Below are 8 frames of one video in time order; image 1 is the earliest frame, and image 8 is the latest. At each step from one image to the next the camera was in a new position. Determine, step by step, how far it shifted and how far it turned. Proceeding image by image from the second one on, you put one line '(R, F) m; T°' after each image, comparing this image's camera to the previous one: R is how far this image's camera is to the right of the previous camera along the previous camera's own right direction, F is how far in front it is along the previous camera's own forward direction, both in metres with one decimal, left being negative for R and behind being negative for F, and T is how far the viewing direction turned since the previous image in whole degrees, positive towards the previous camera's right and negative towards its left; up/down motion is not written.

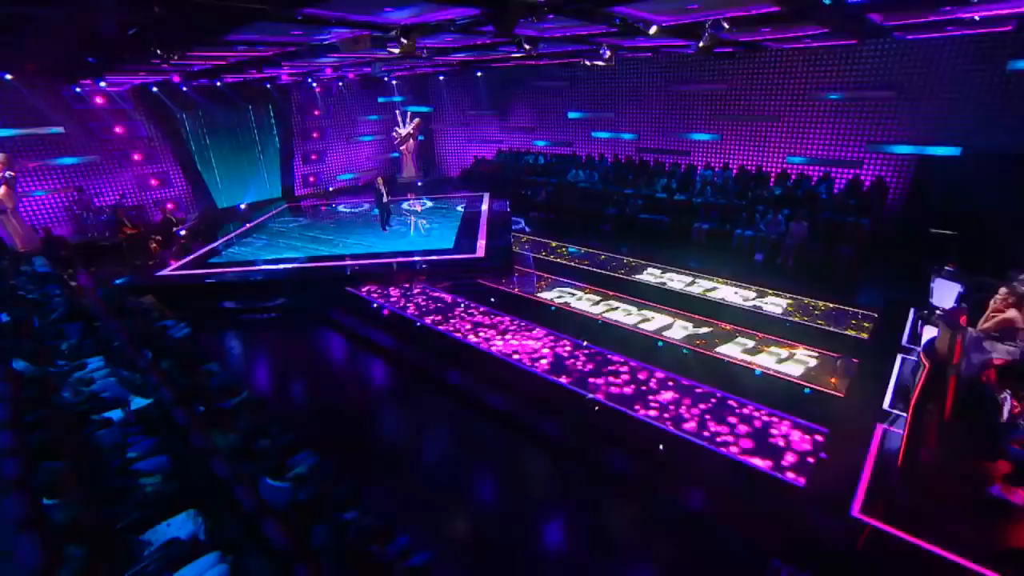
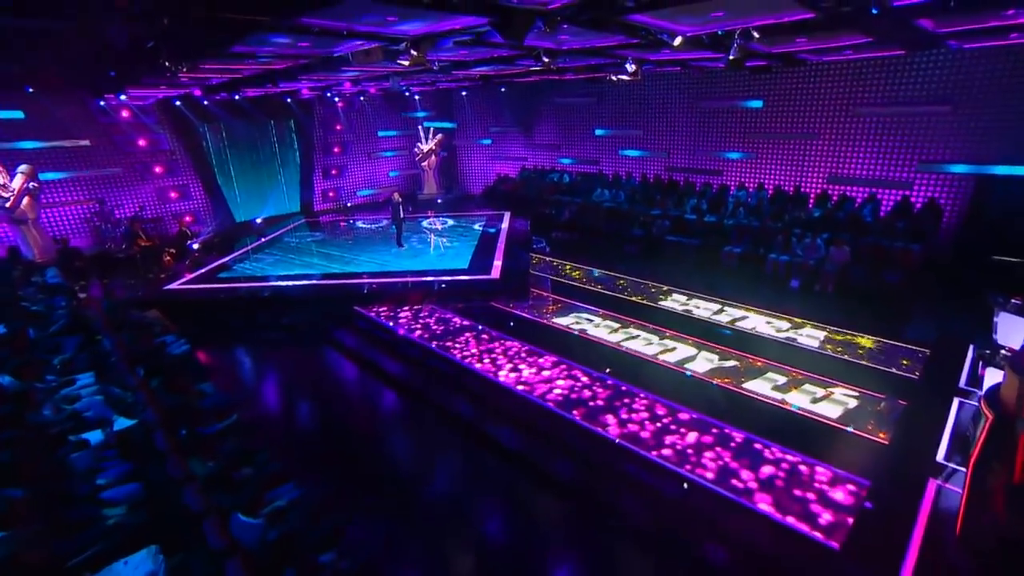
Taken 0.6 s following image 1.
(+0.3, +0.4) m; -4°
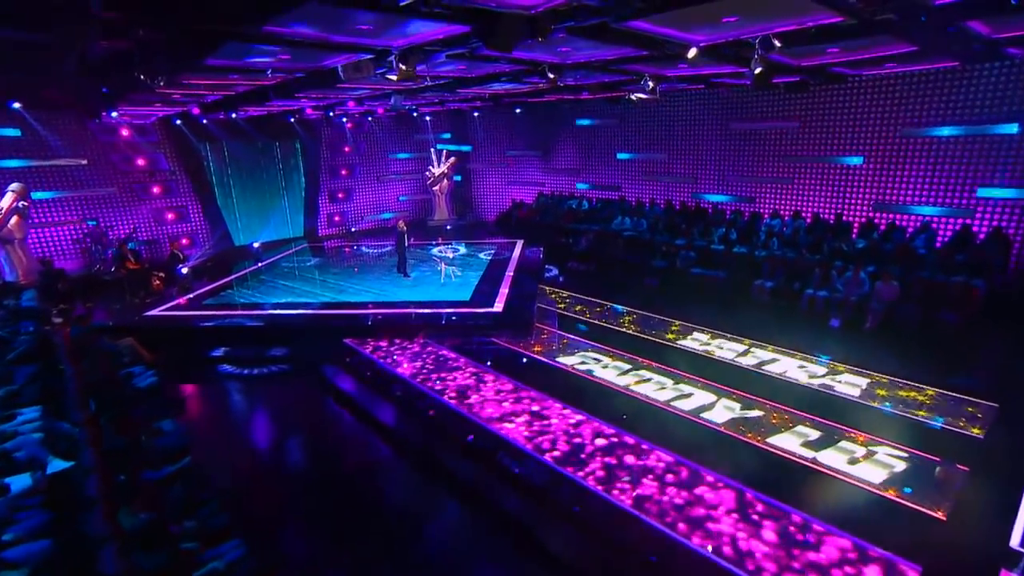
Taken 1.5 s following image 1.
(+0.4, +0.7) m; -4°
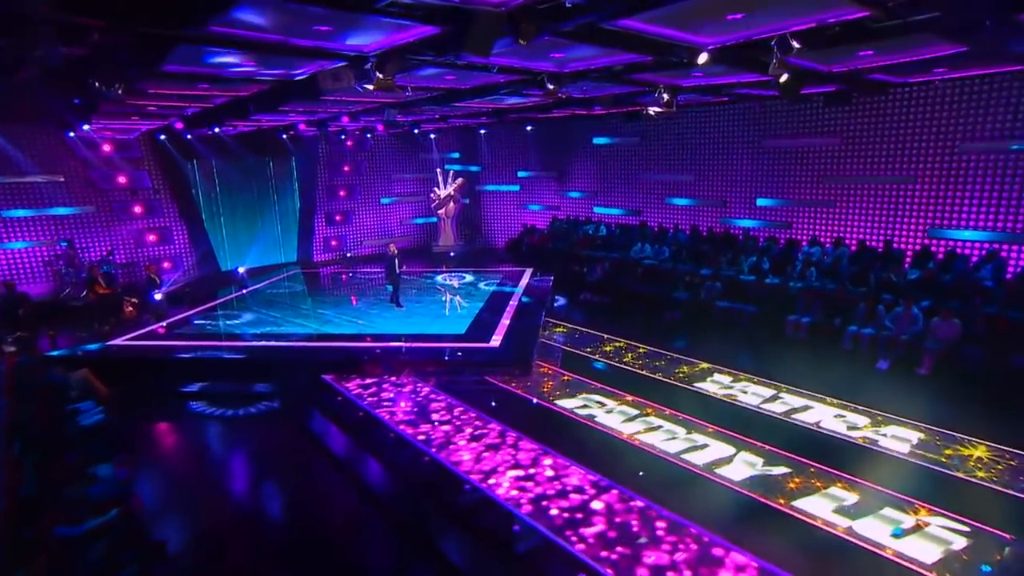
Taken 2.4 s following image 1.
(+0.4, +0.8) m; -3°
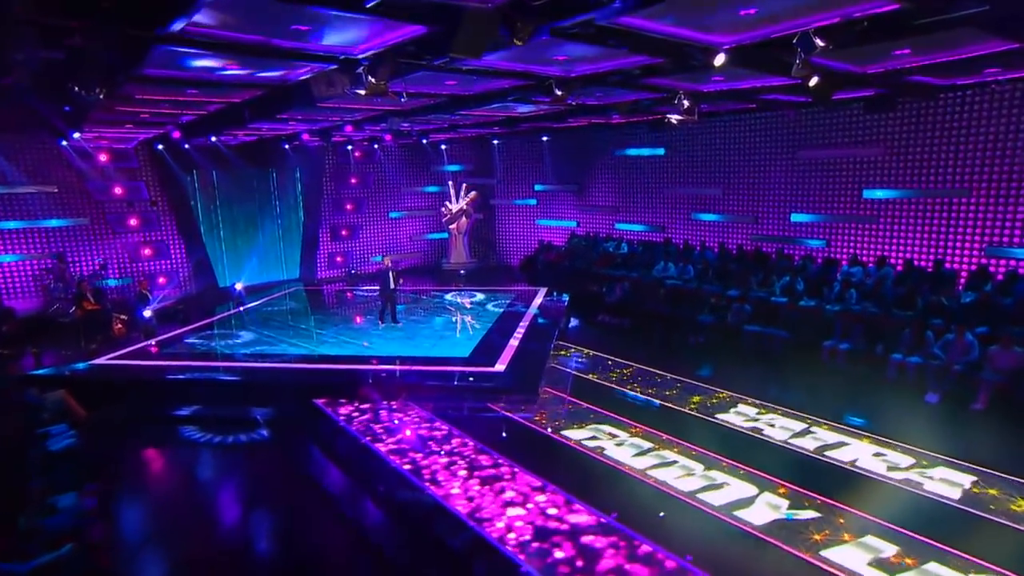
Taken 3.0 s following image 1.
(+0.2, +0.6) m; -3°
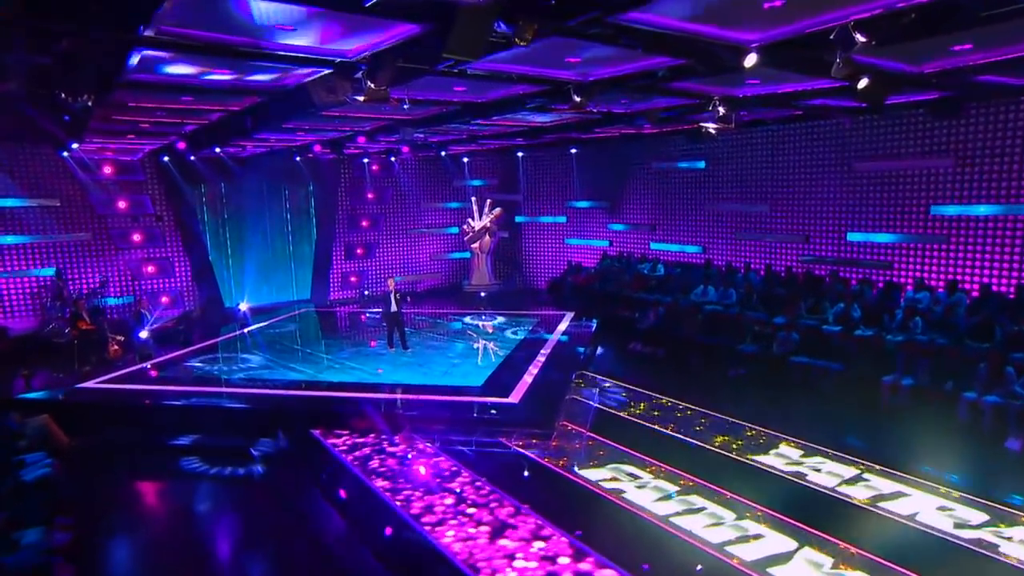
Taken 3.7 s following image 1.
(+0.2, +0.7) m; -4°
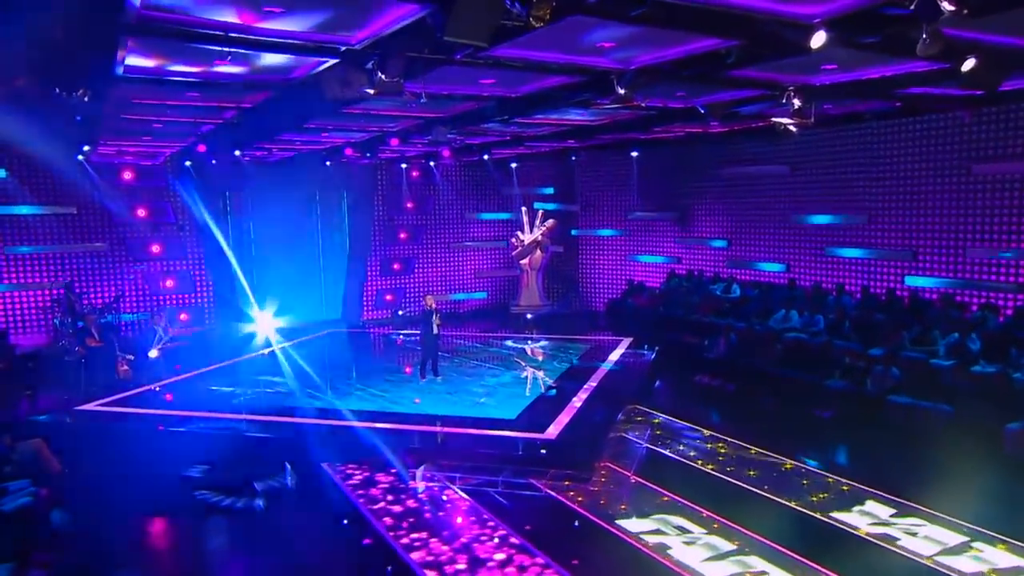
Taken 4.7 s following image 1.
(0.0, +1.0) m; -5°
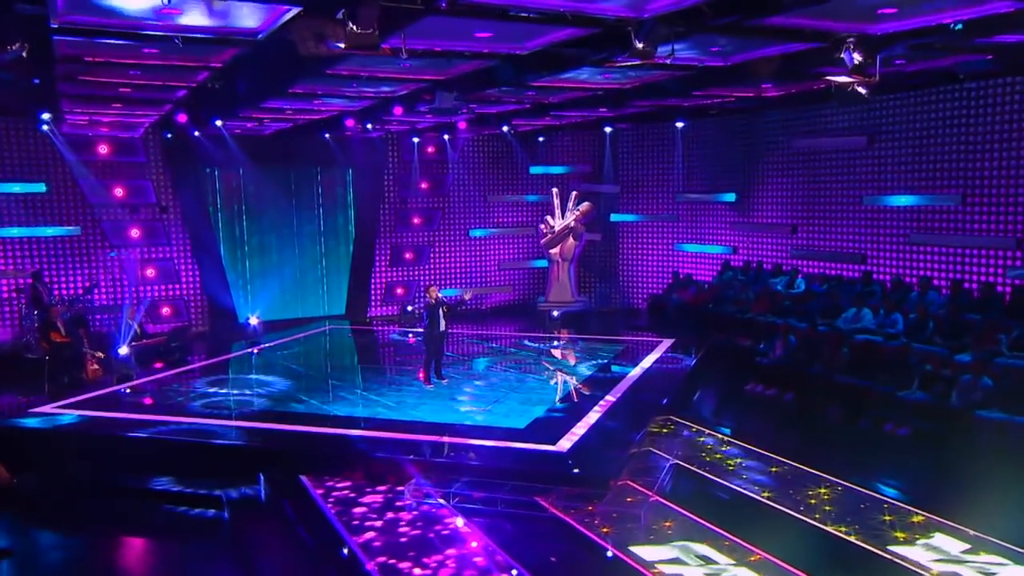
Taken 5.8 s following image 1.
(+0.1, +1.0) m; -3°
